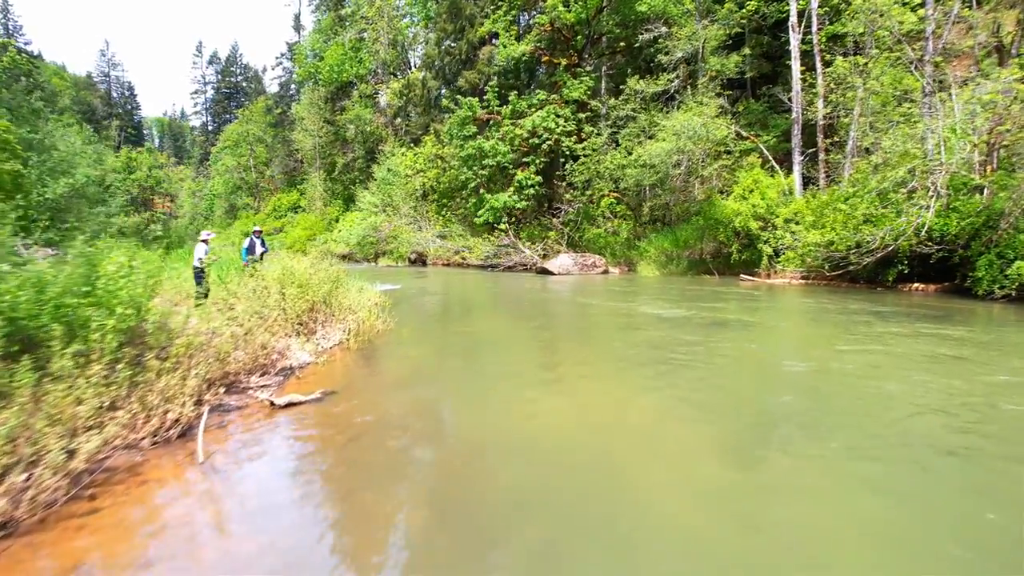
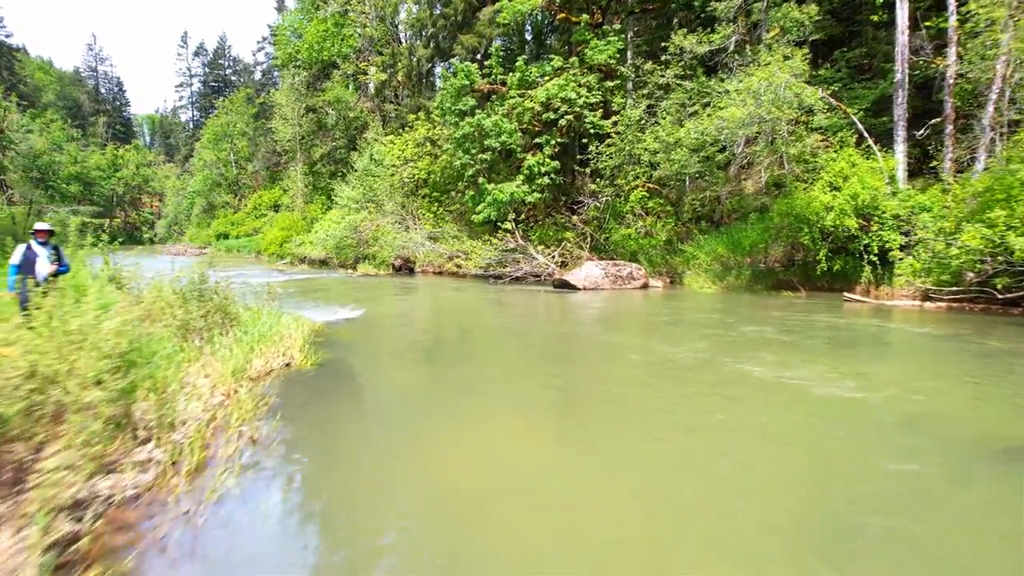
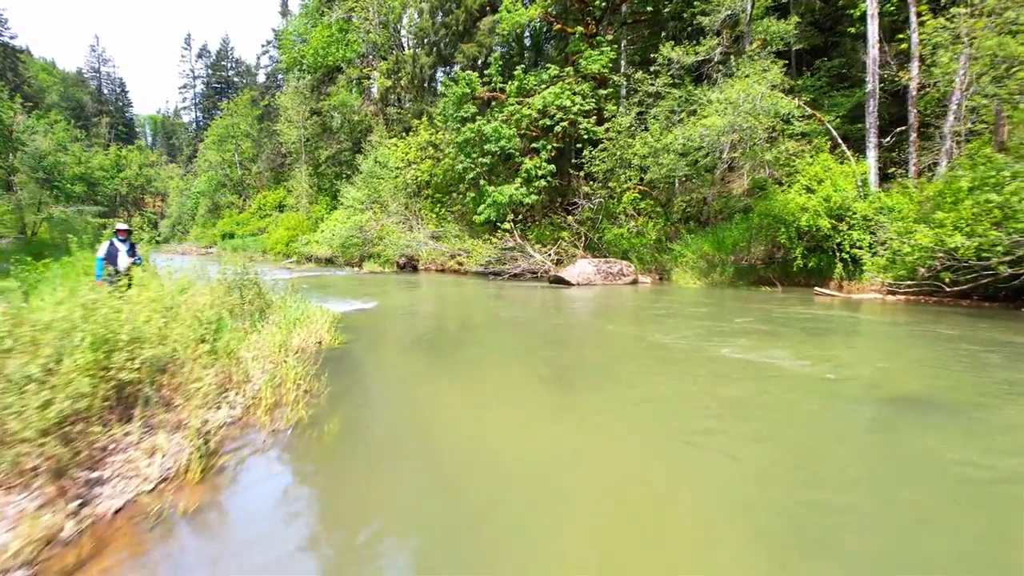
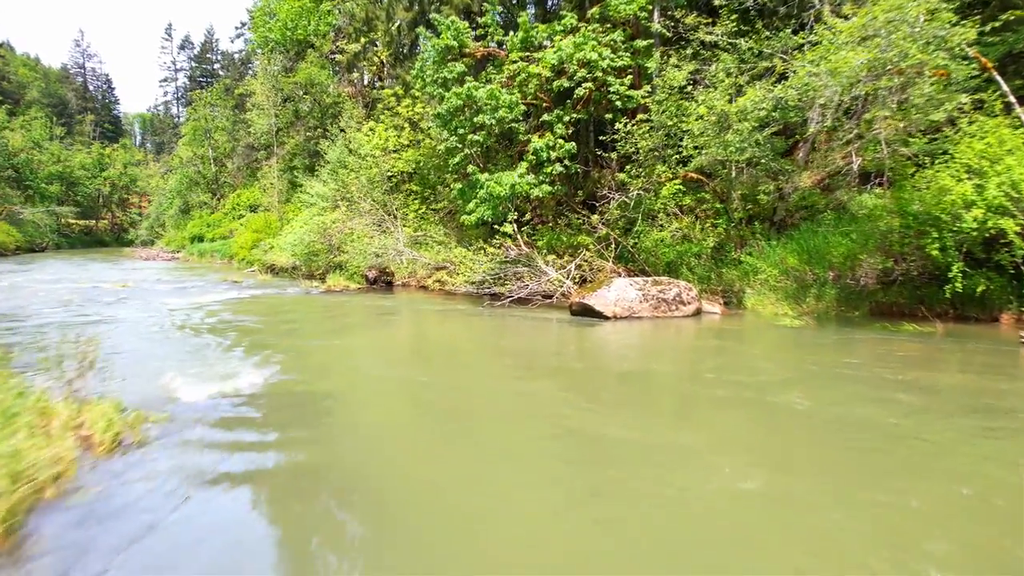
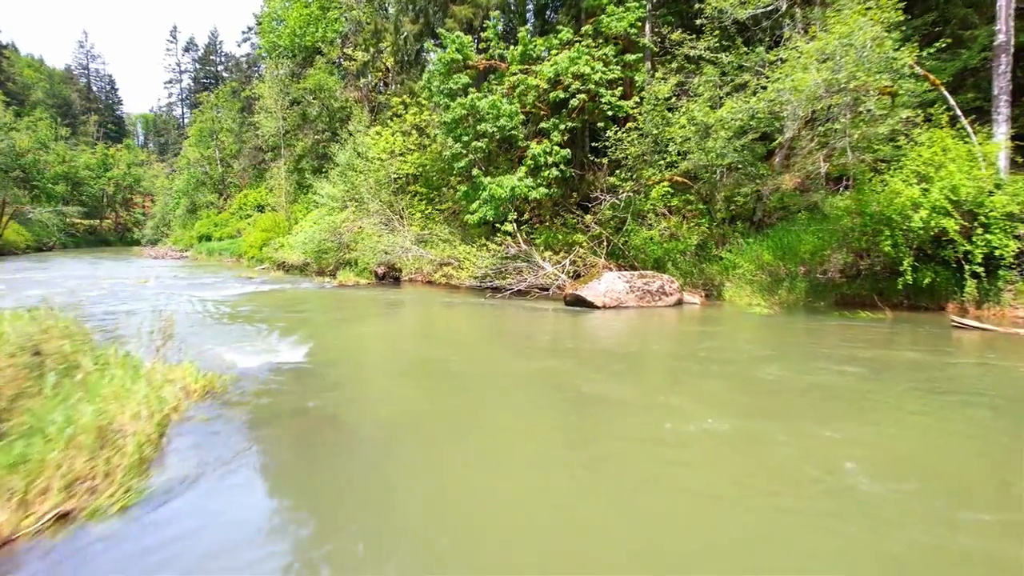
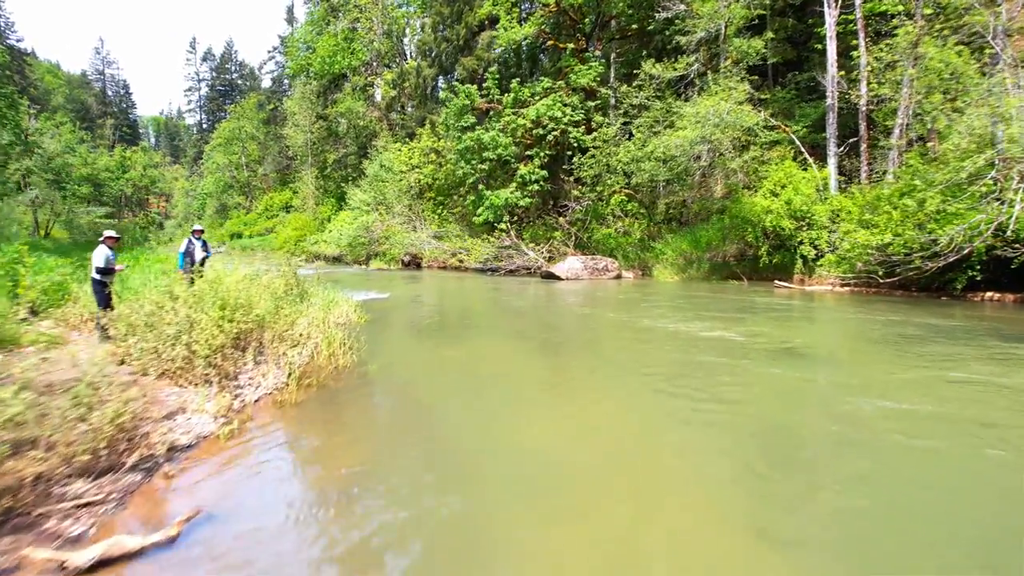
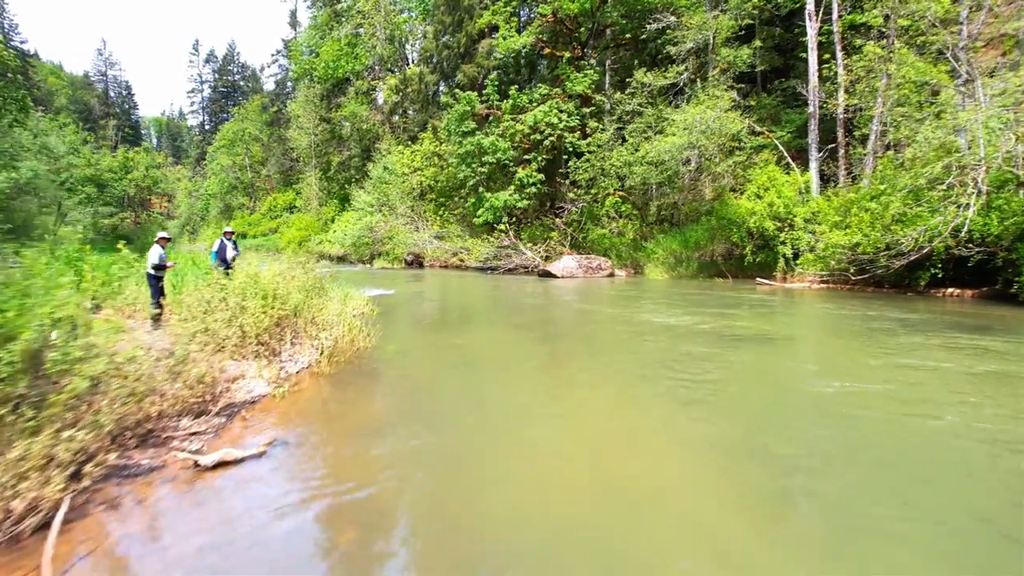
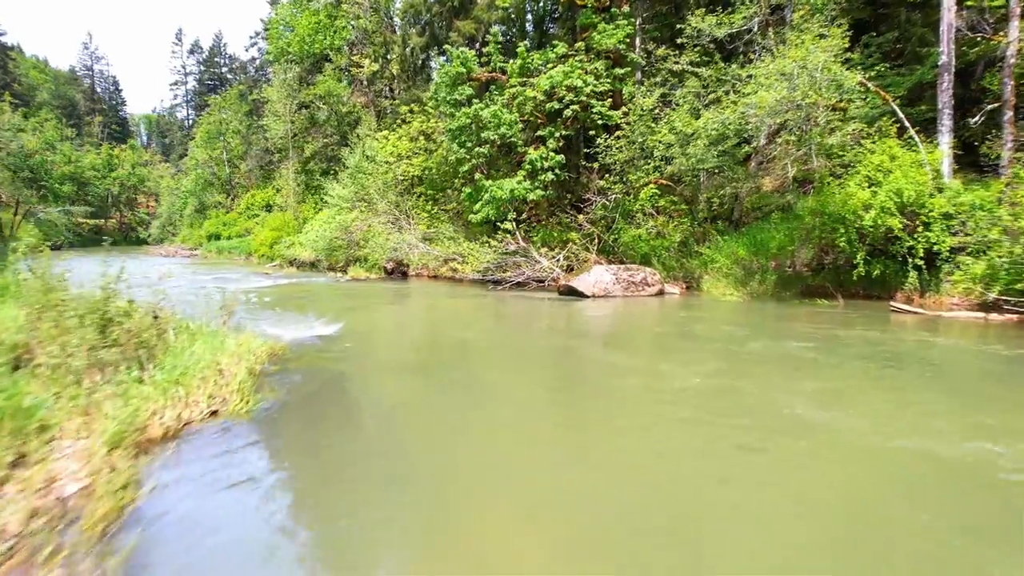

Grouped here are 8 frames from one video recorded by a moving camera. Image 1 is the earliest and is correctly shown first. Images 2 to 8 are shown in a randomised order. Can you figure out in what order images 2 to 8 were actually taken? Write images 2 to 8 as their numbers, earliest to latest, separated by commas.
7, 6, 3, 2, 8, 5, 4
